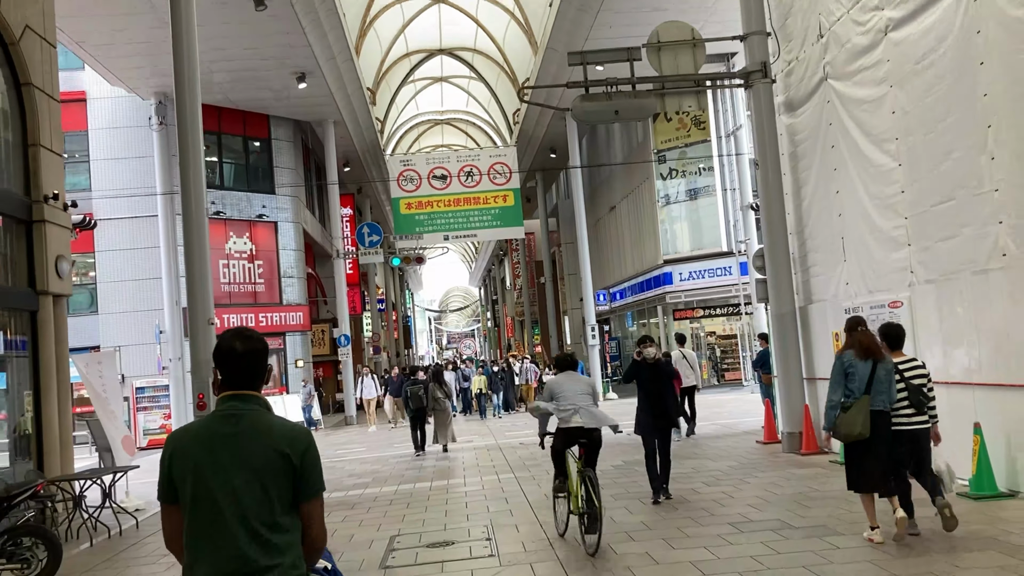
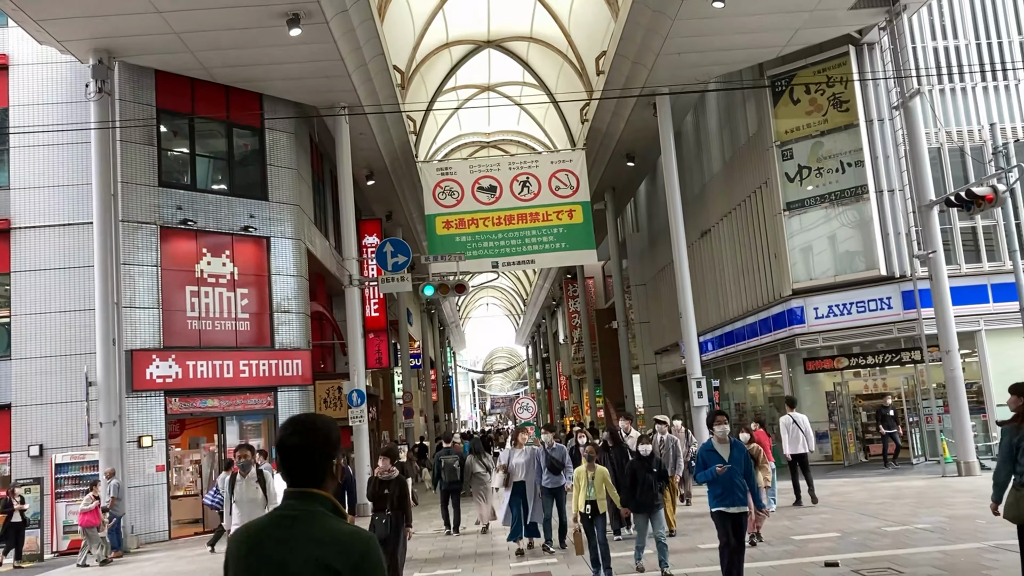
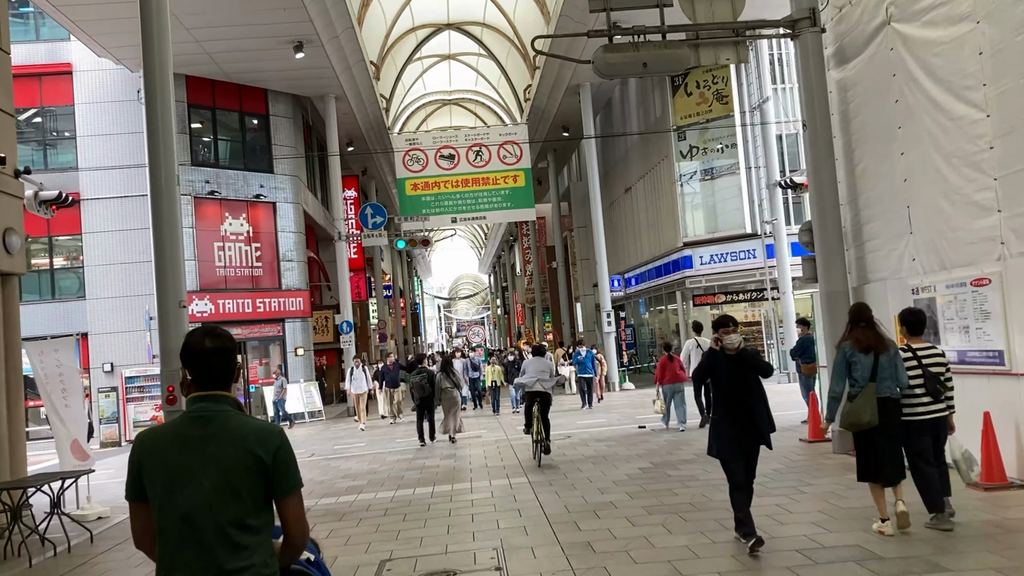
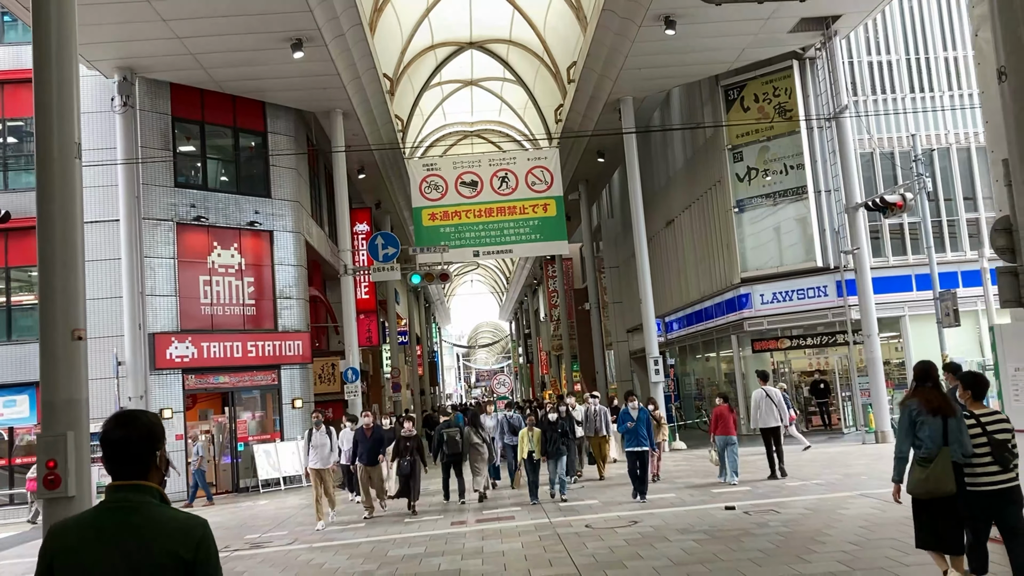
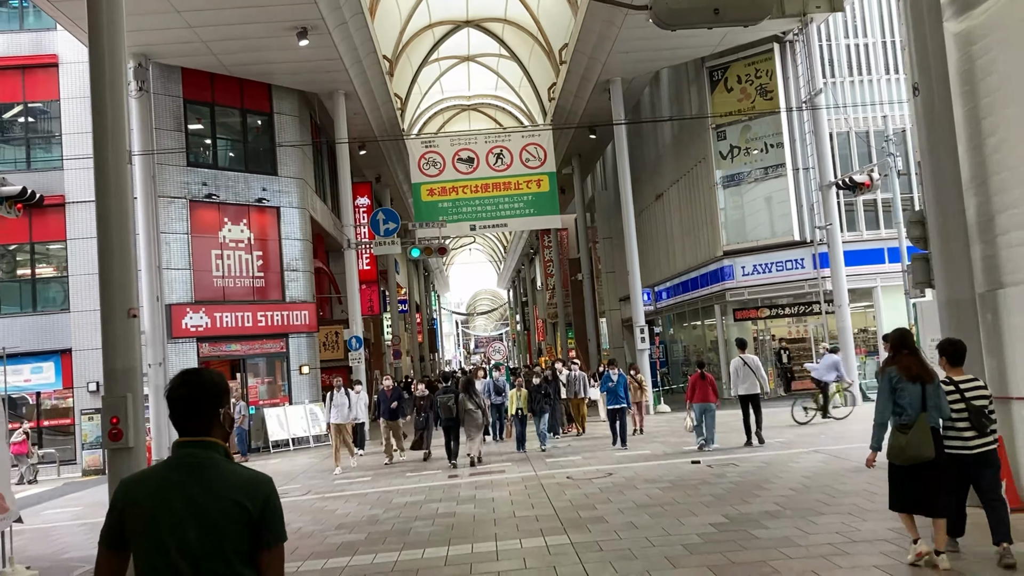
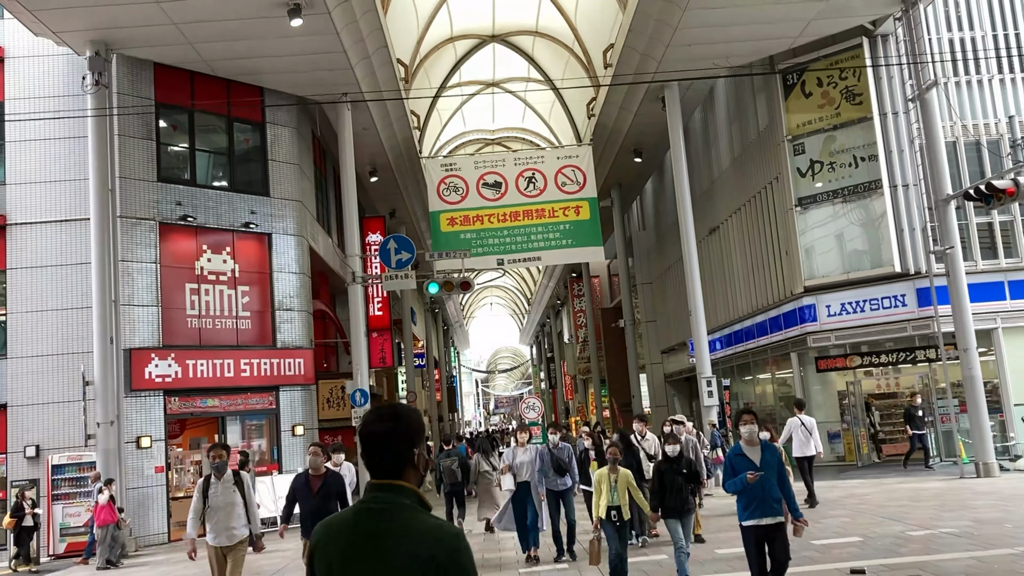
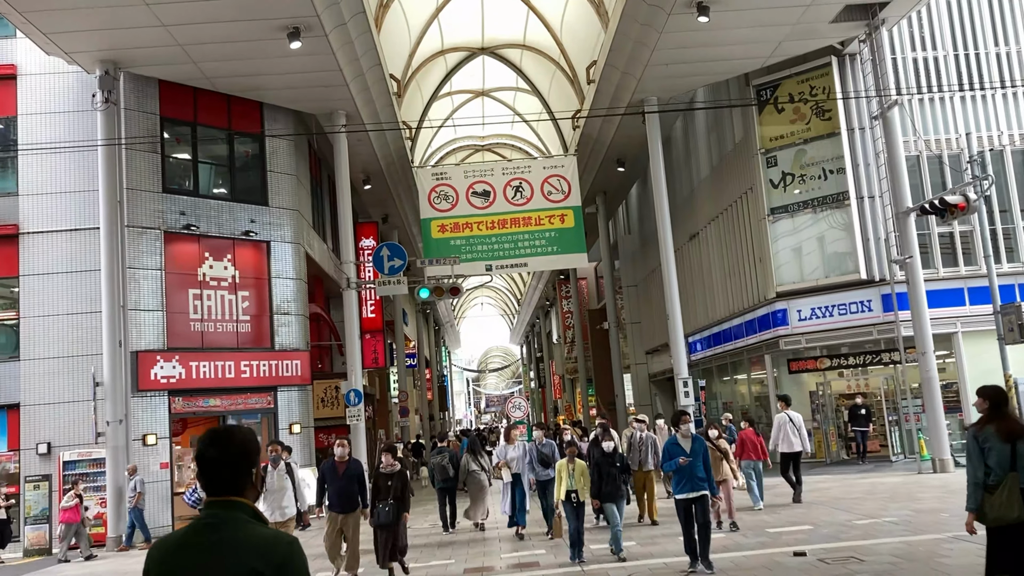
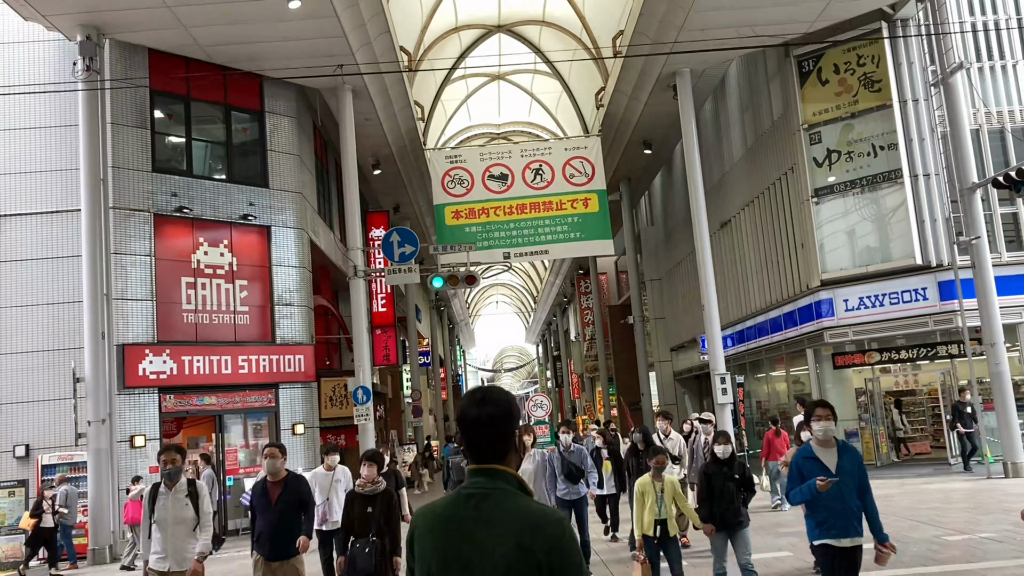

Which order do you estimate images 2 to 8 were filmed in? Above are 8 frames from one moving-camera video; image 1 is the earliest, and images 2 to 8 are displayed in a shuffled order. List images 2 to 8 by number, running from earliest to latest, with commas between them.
3, 5, 4, 7, 2, 6, 8
